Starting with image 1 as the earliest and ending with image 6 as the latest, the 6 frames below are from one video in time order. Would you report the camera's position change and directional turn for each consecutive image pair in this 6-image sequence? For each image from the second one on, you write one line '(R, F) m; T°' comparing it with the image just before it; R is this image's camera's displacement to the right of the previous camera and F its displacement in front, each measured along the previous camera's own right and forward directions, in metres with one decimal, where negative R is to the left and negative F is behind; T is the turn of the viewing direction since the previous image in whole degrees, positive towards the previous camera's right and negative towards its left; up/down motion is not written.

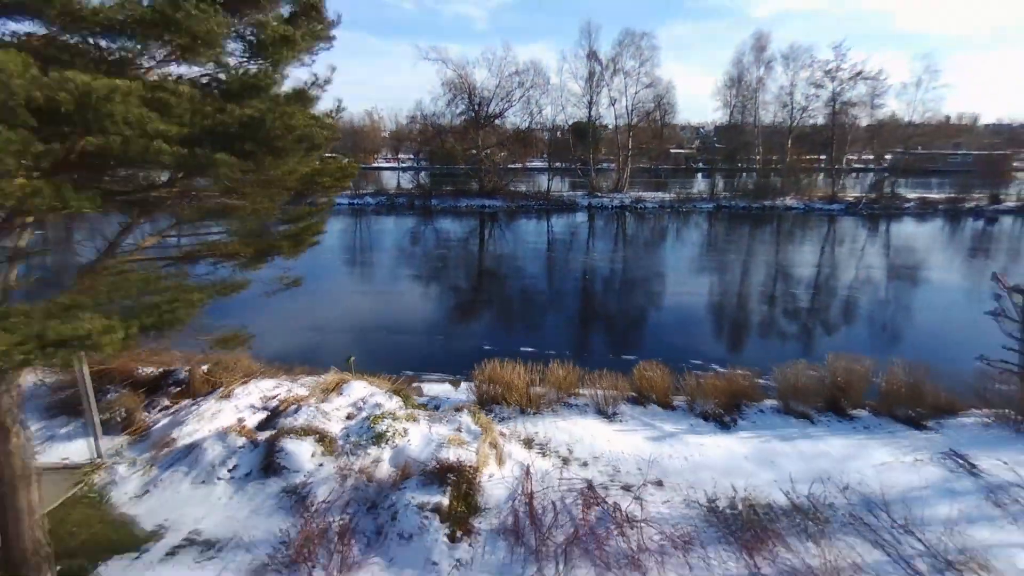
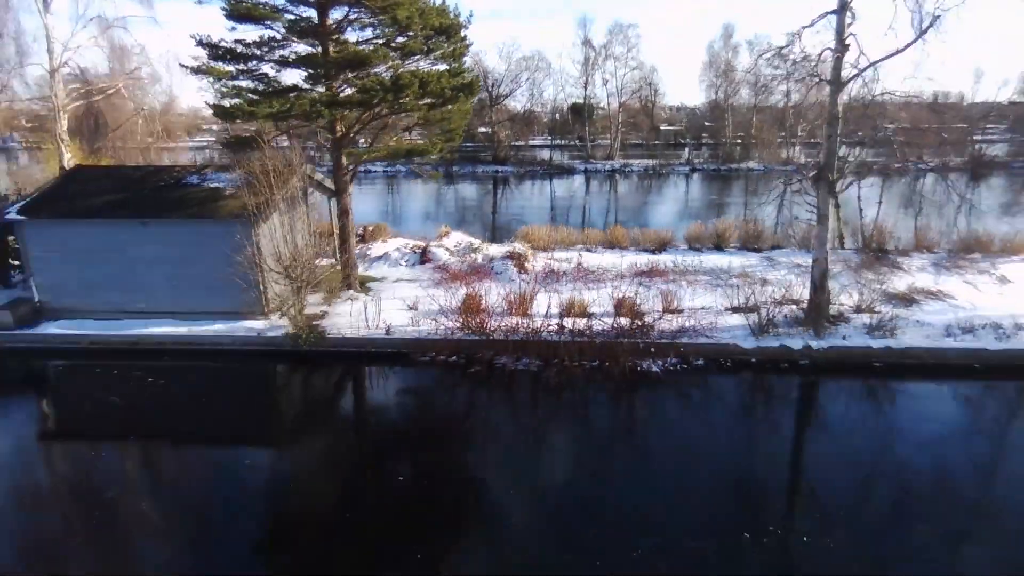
(-0.7, -7.1) m; 0°
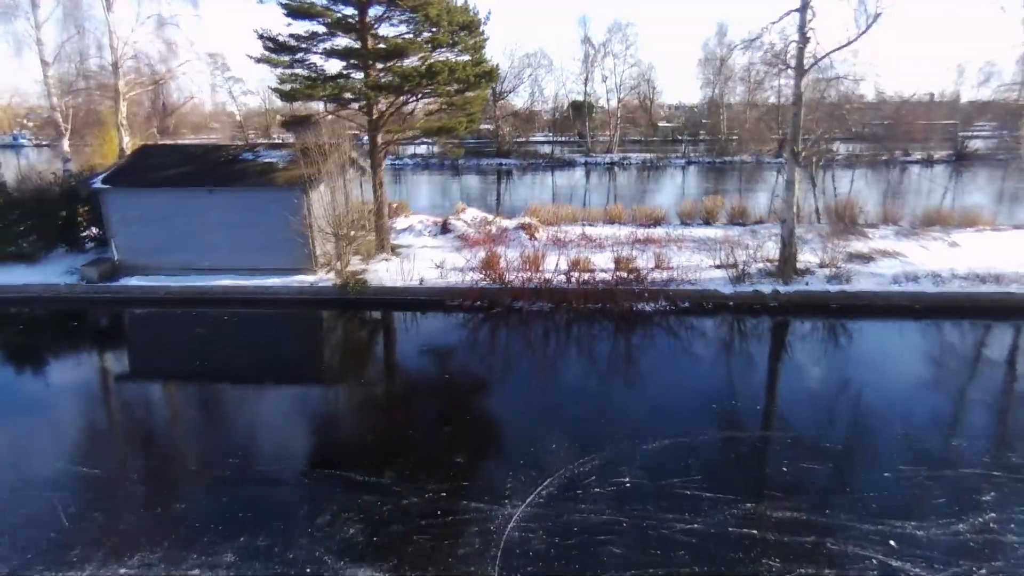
(-0.3, -1.7) m; 0°
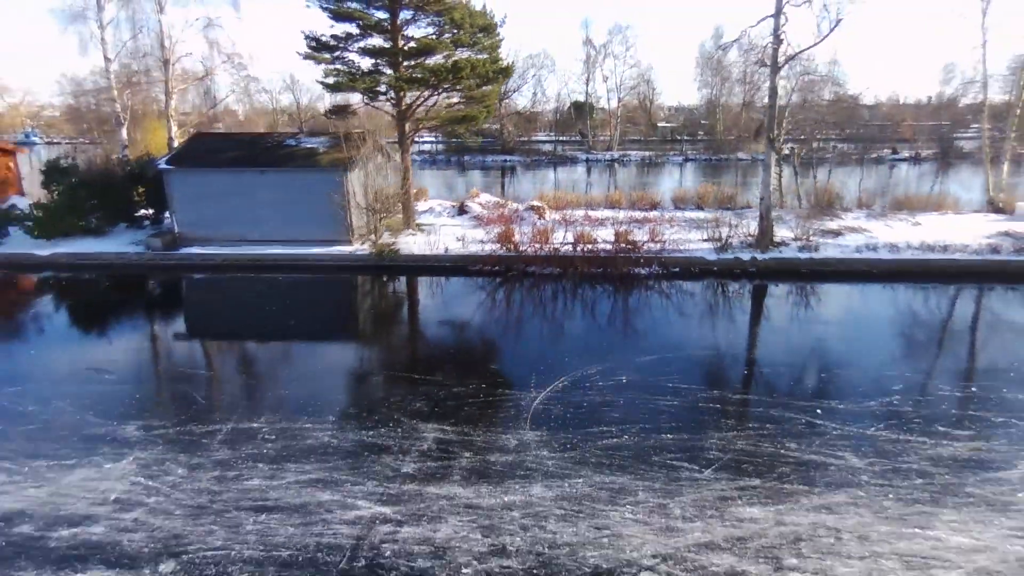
(-0.3, -1.7) m; 0°
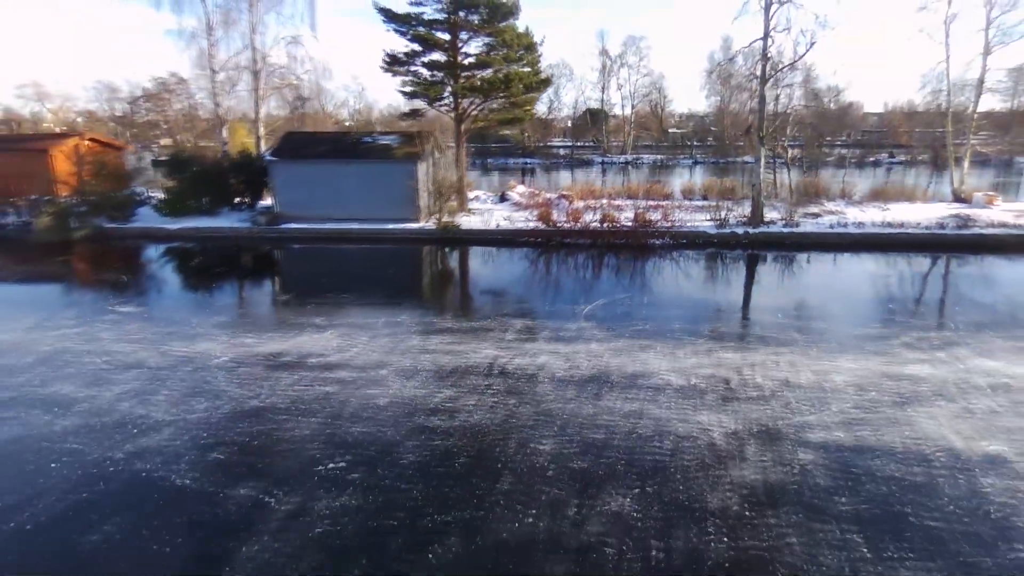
(-0.7, -3.2) m; -1°
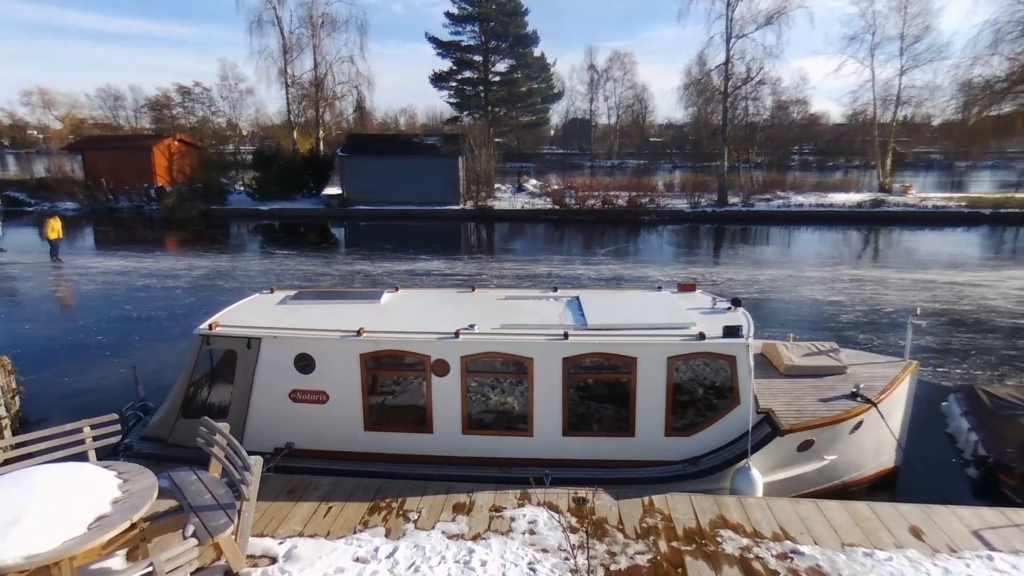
(-1.3, -4.6) m; +2°
